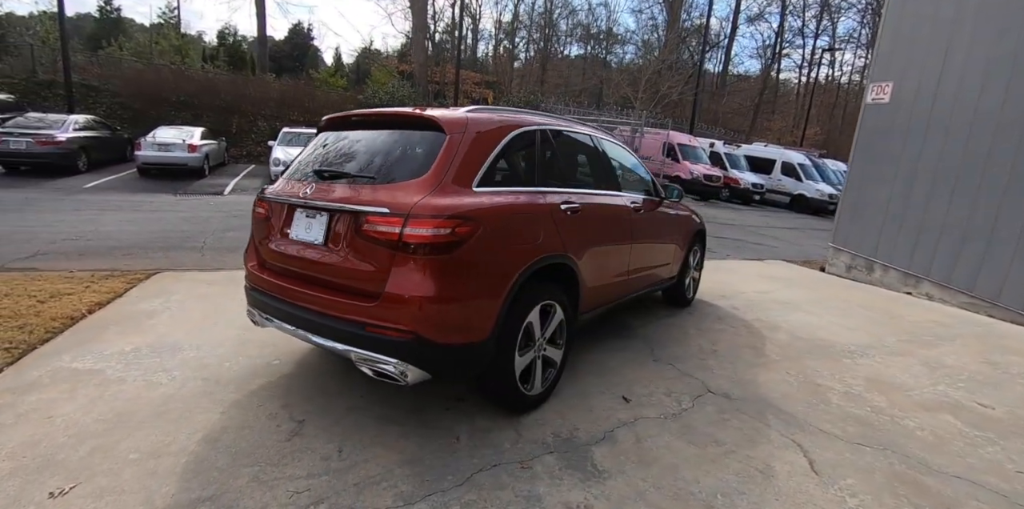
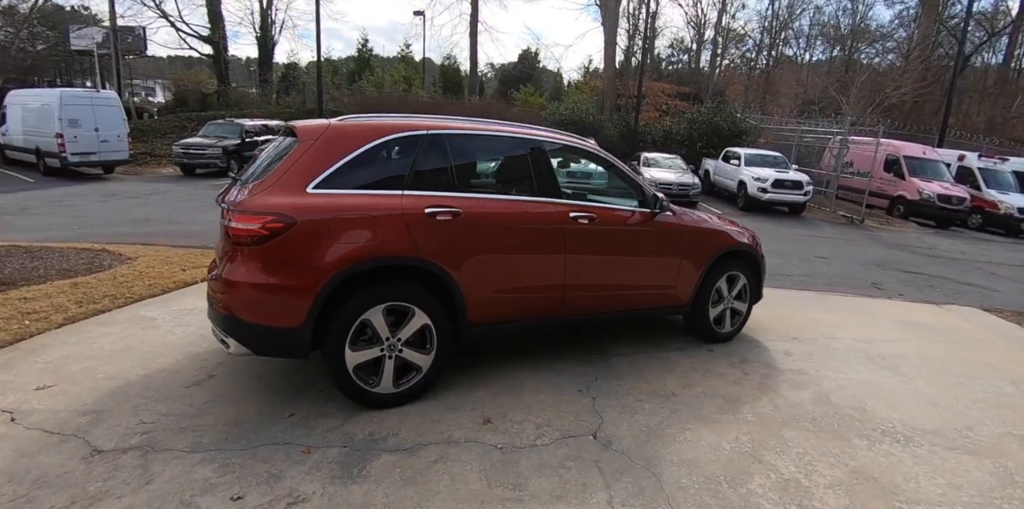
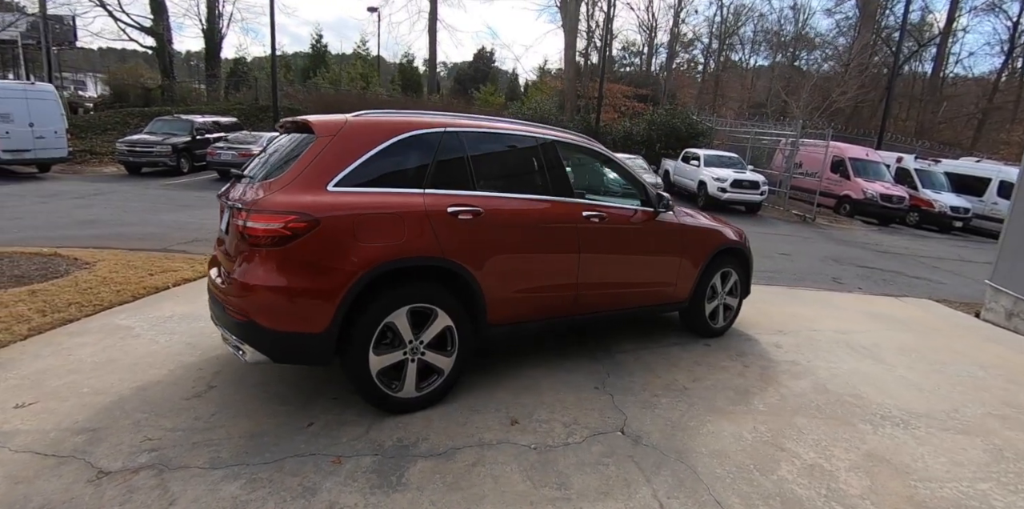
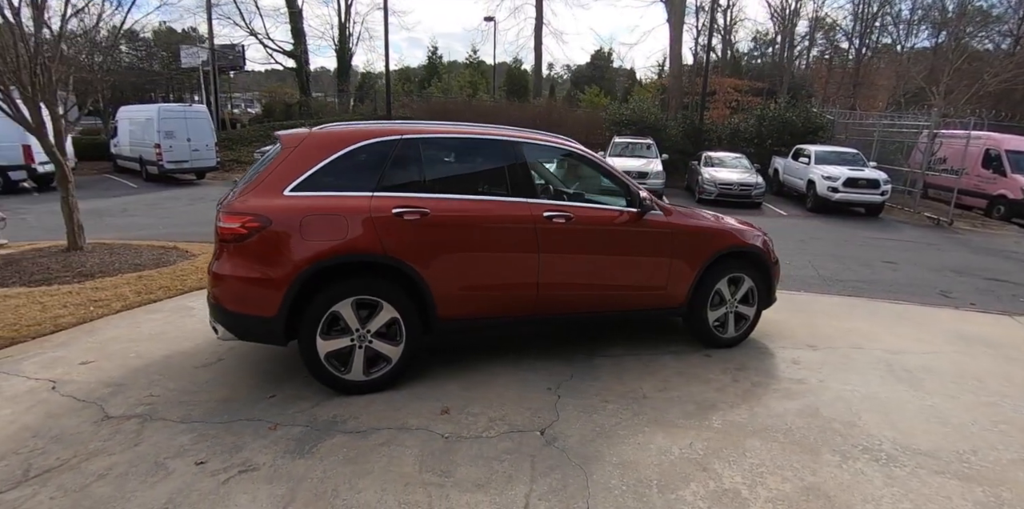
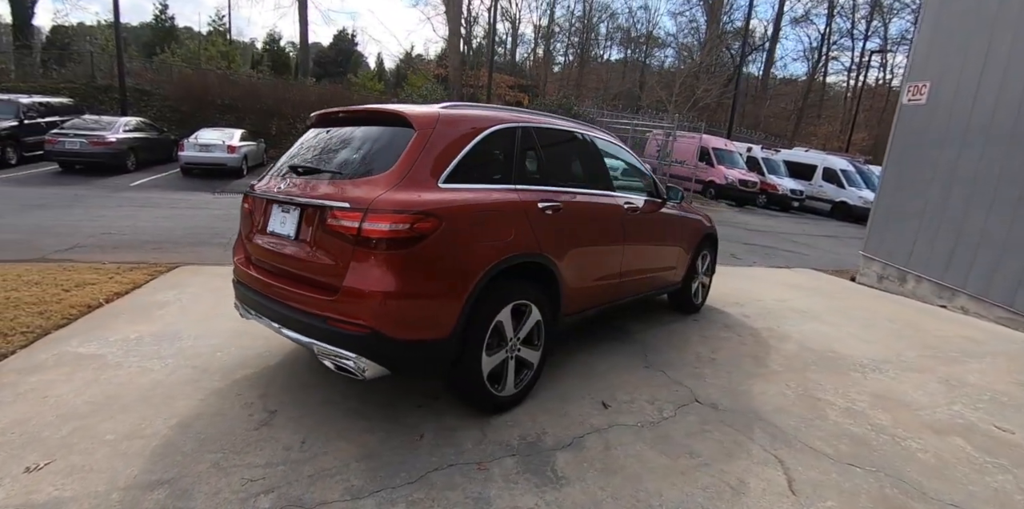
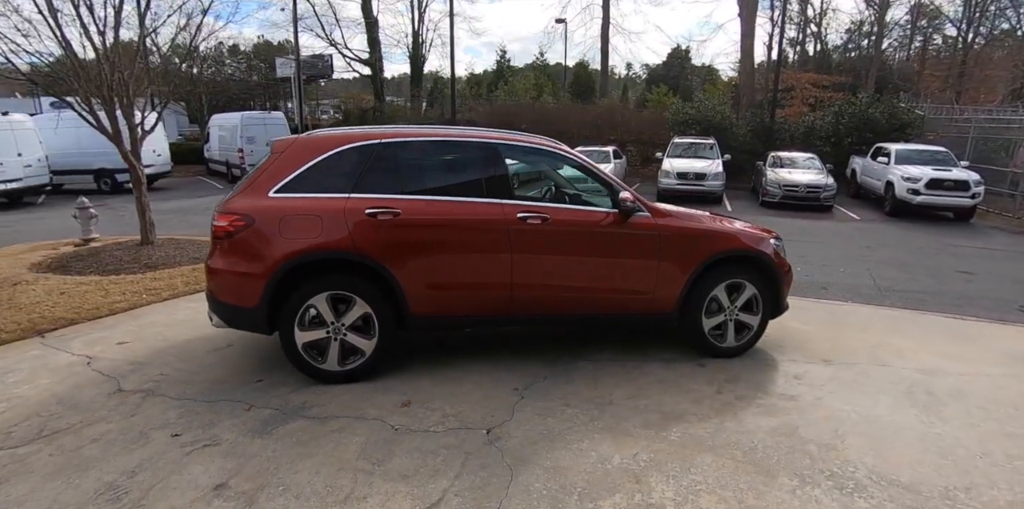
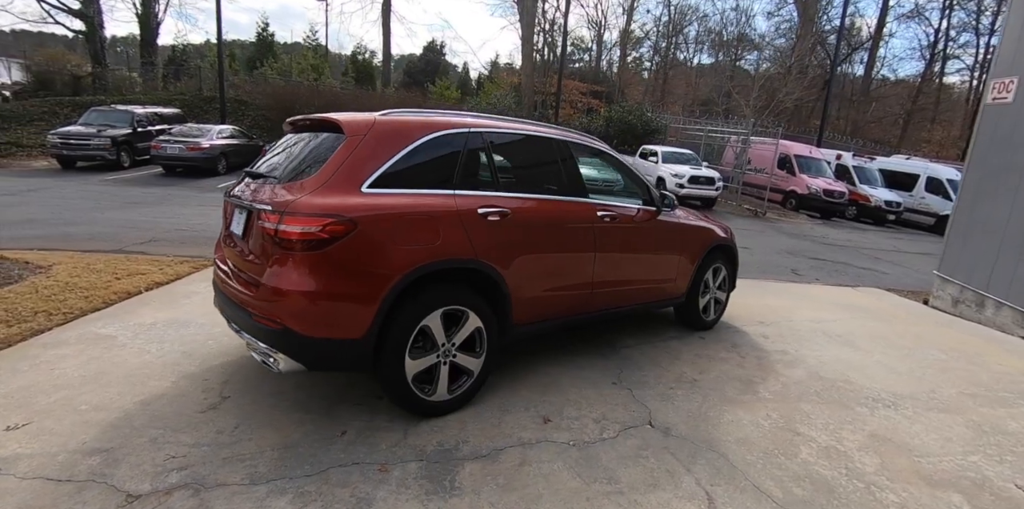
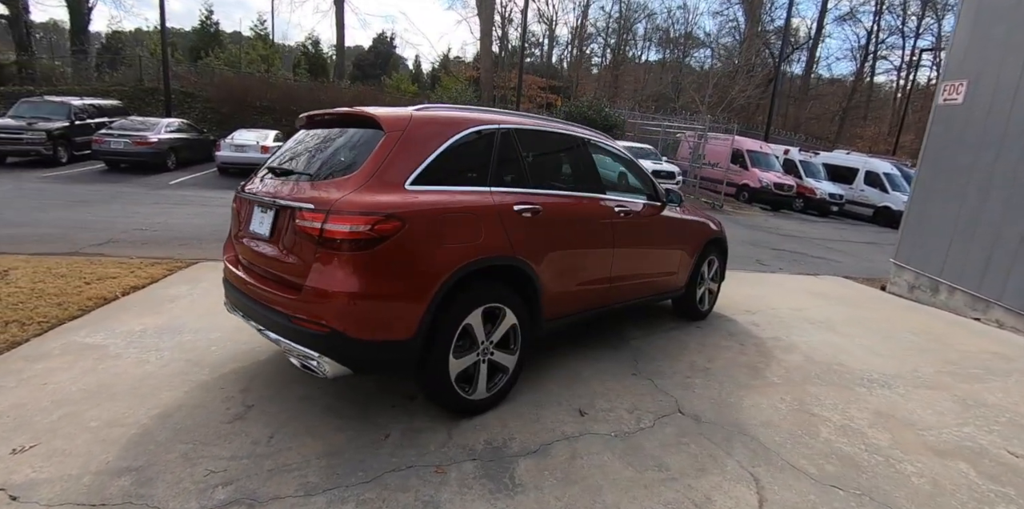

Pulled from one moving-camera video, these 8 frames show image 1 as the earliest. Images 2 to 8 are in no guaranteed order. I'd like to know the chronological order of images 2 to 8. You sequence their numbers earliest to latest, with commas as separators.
5, 8, 7, 3, 2, 4, 6
